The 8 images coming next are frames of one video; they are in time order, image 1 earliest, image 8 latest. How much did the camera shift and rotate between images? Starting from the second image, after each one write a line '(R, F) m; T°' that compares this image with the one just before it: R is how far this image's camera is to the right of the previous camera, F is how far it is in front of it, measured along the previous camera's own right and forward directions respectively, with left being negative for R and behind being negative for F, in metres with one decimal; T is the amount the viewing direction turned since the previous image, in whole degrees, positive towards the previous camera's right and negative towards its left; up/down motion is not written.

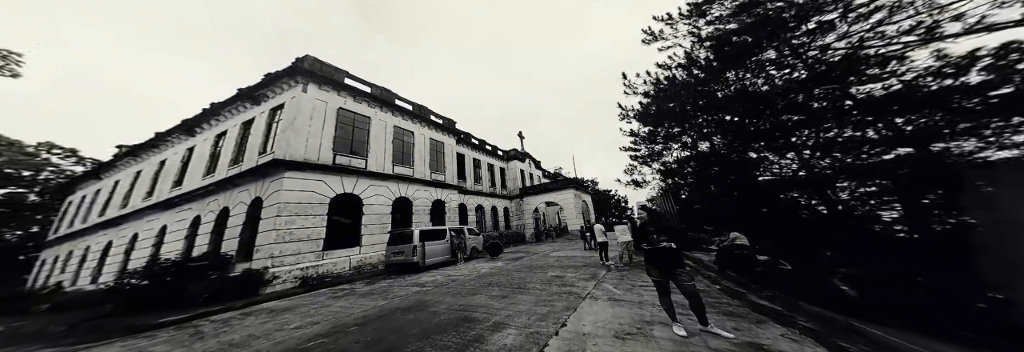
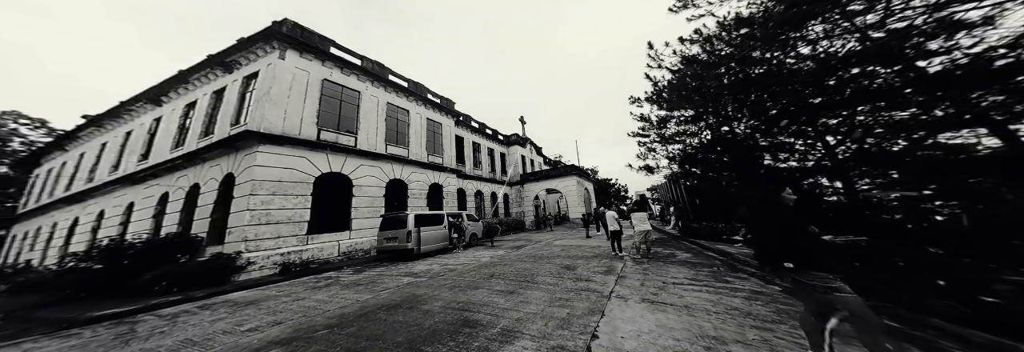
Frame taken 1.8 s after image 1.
(-0.2, +0.5) m; +1°
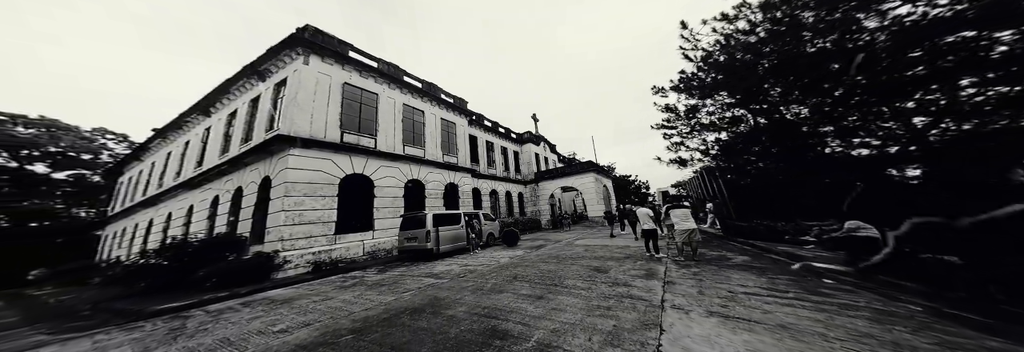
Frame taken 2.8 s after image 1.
(-0.1, +0.2) m; -5°
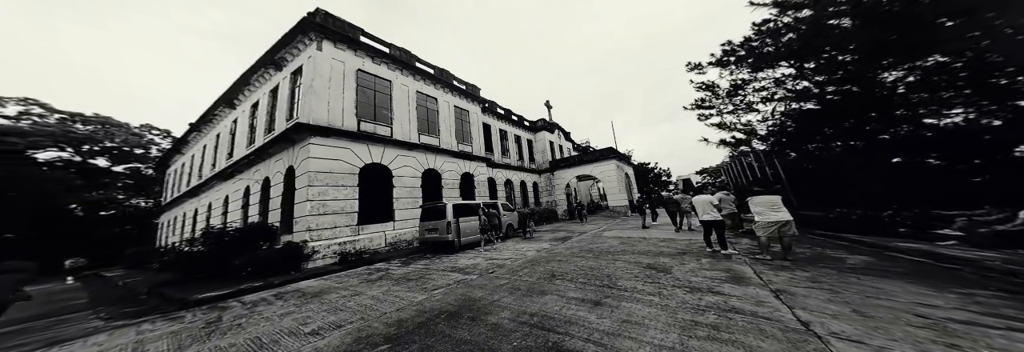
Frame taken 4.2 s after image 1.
(-0.4, +0.5) m; -4°
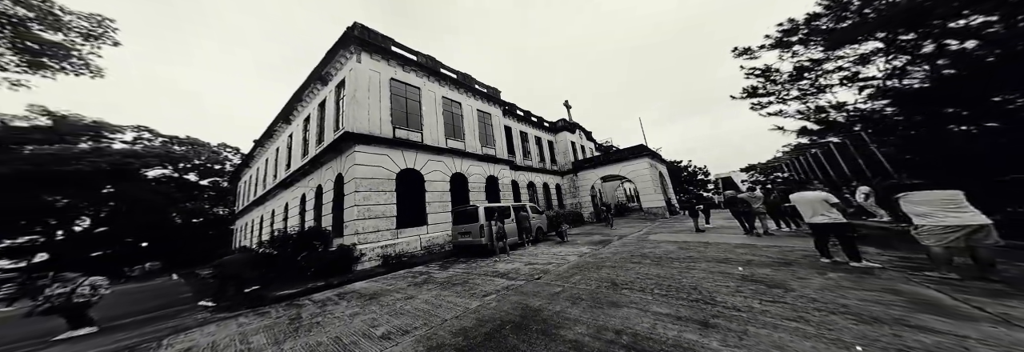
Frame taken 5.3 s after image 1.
(-0.6, +0.3) m; -6°
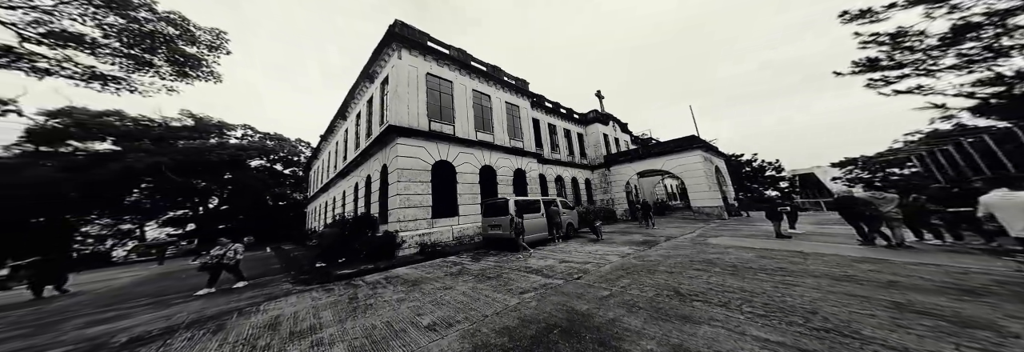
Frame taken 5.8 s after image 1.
(-0.3, +0.3) m; -9°
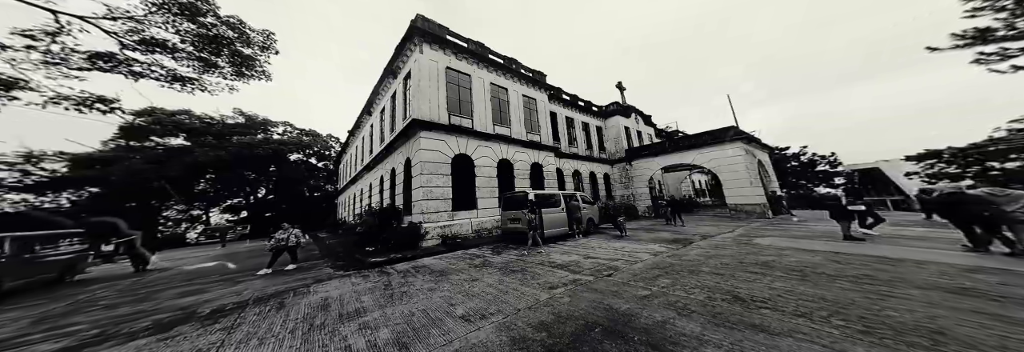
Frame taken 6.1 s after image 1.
(-0.4, +0.1) m; -5°
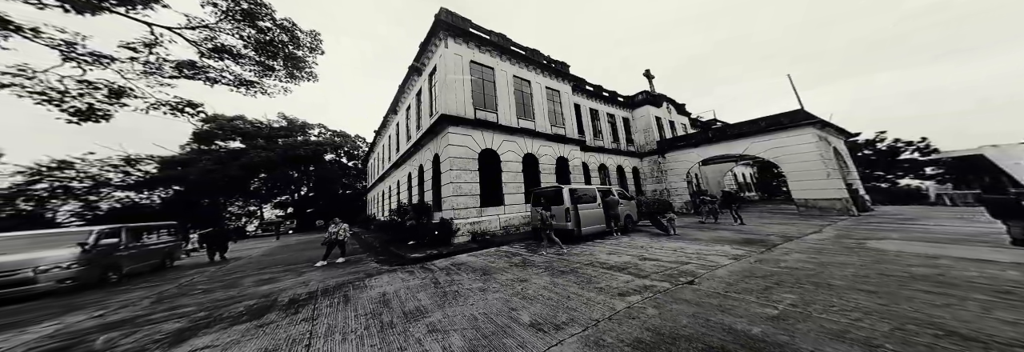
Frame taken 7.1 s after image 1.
(-1.5, +0.7) m; -5°
